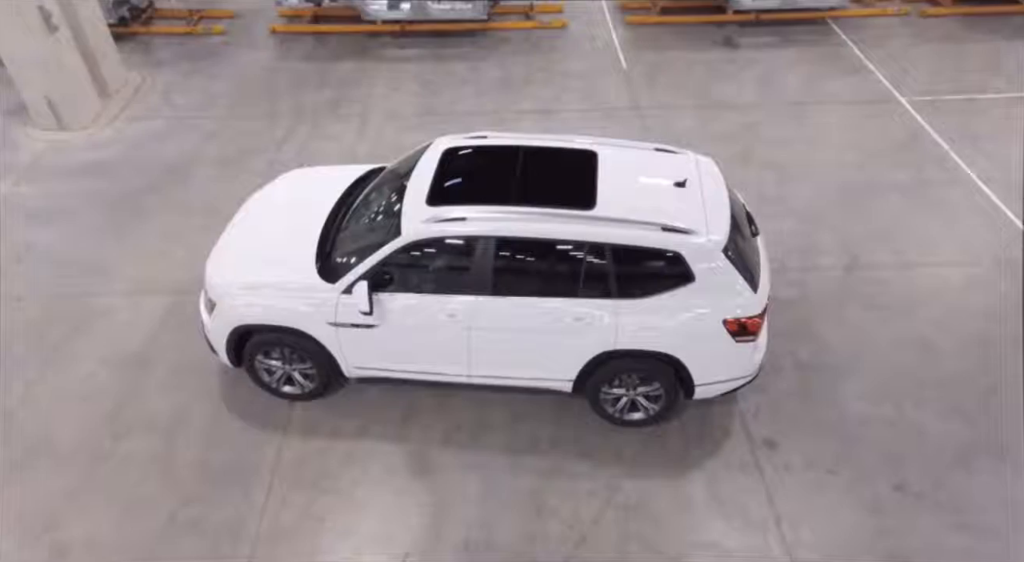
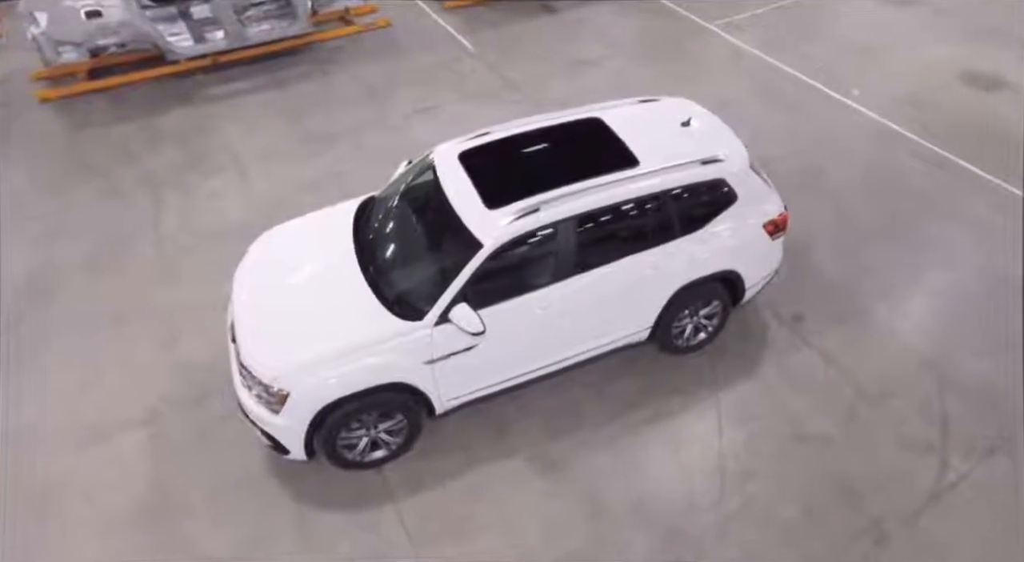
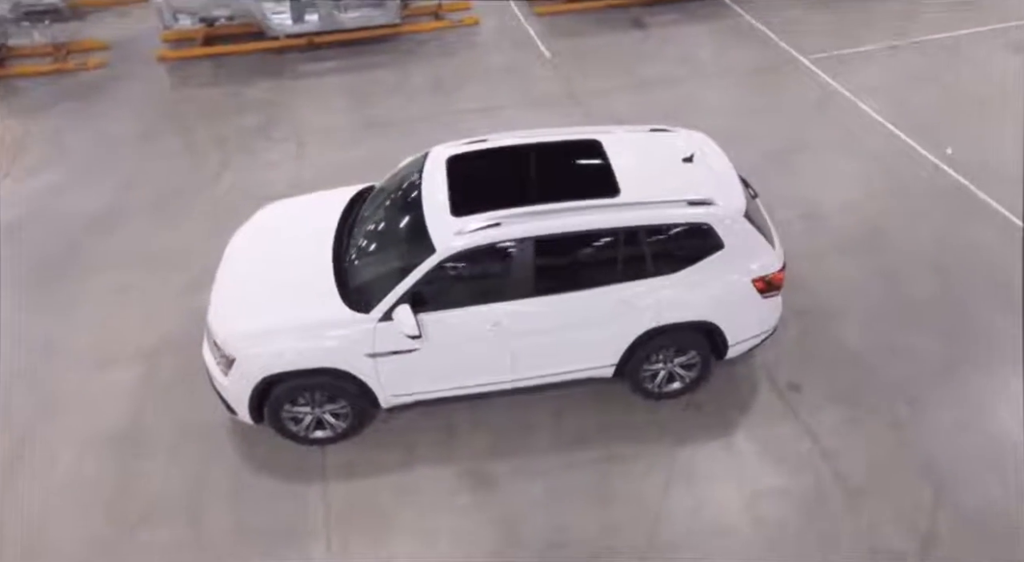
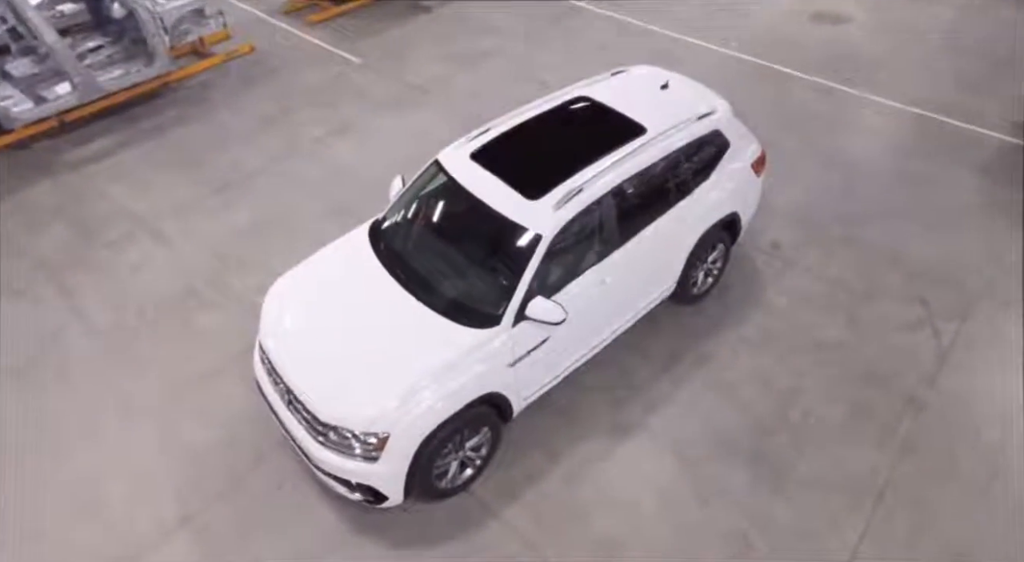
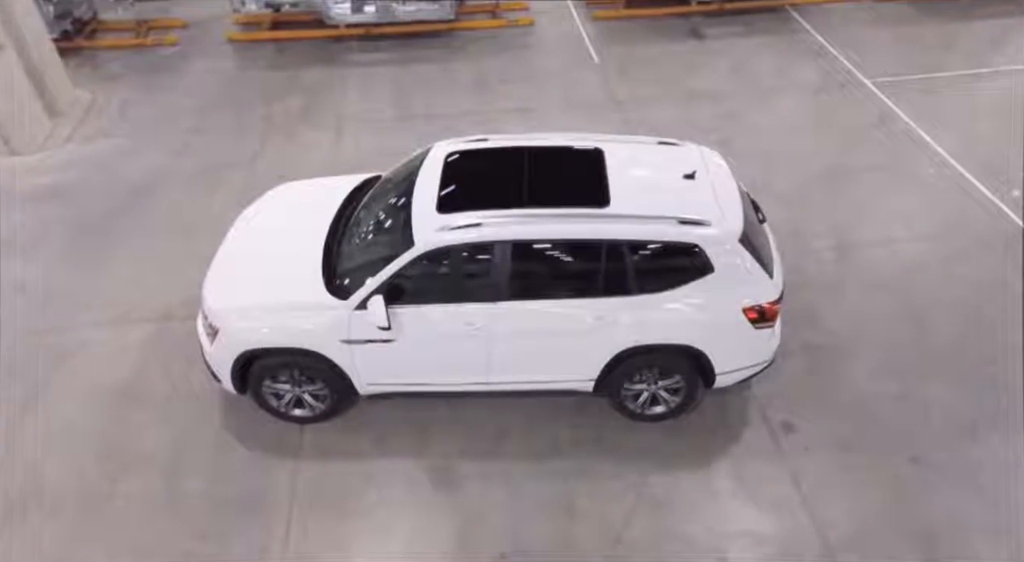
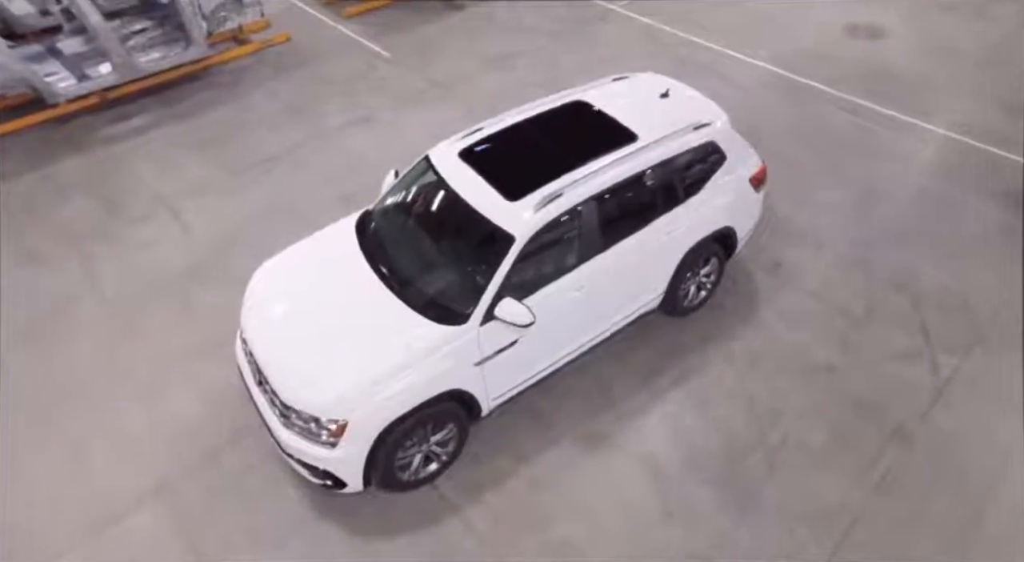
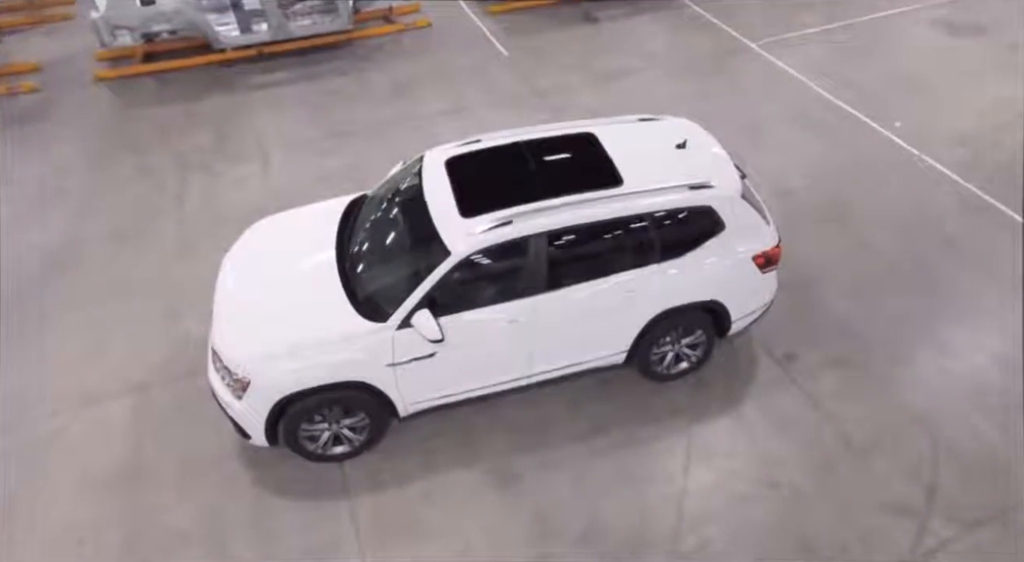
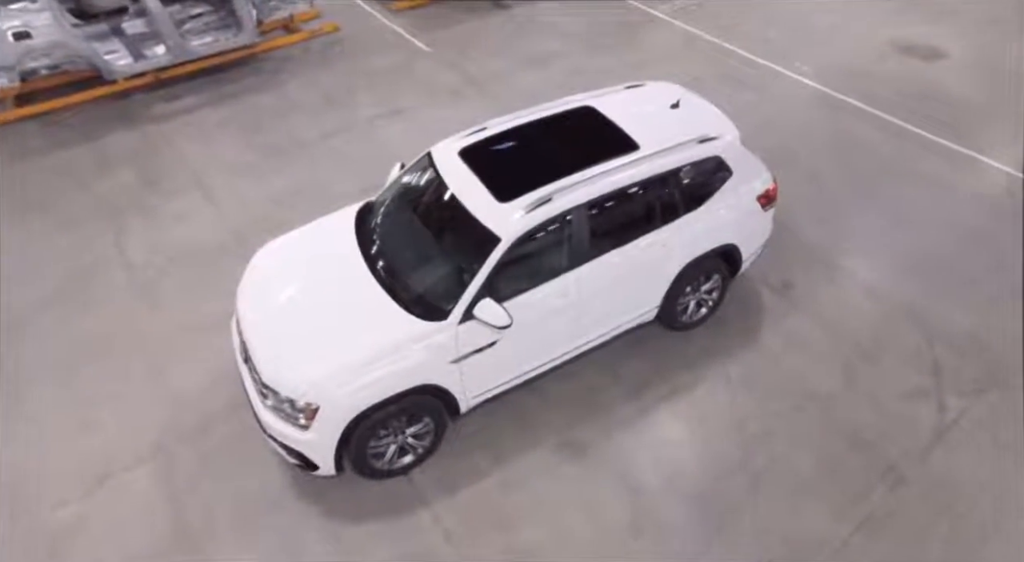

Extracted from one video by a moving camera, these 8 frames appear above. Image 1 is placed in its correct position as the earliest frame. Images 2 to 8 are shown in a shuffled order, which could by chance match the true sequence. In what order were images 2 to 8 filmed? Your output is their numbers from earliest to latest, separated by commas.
5, 3, 7, 2, 8, 6, 4
